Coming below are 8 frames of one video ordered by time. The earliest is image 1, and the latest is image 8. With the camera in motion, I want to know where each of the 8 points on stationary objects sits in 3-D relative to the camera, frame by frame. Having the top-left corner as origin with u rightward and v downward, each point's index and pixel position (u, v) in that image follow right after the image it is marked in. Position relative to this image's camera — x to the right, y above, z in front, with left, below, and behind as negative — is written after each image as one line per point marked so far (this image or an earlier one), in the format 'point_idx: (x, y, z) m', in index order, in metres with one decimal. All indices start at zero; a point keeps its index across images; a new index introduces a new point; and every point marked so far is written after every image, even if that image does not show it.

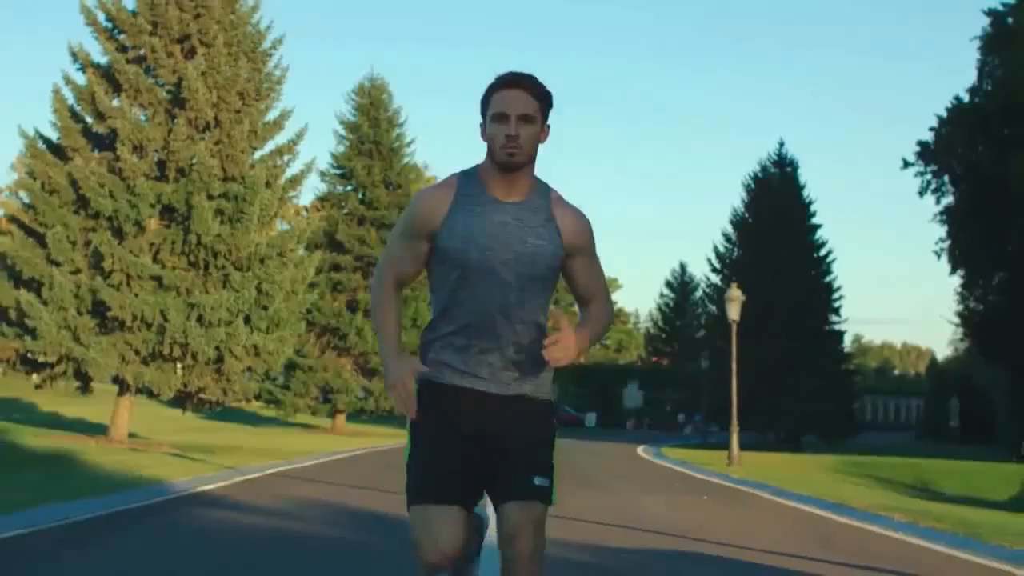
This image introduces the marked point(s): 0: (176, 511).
0: (-3.6, -2.4, +15.3) m
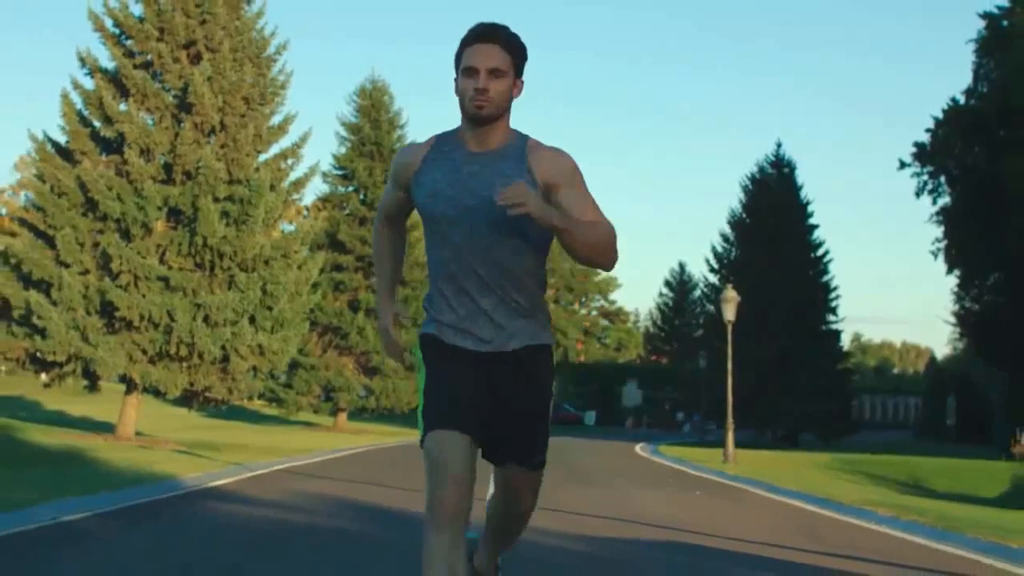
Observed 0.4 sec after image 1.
0: (-3.6, -2.5, +15.9) m
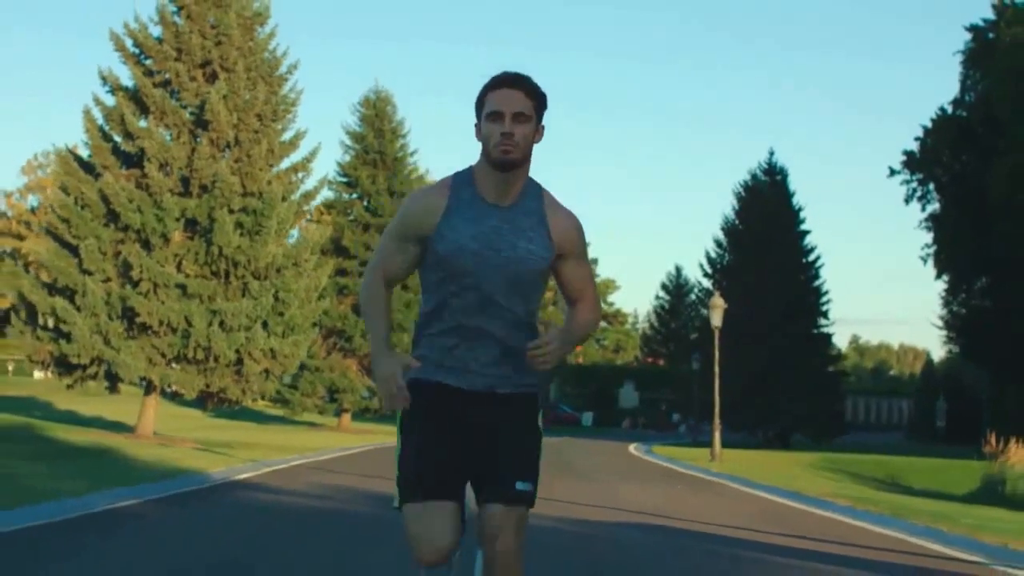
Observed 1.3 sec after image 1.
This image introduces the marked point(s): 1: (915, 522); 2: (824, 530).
0: (-3.7, -2.6, +17.7) m
1: (+4.5, -2.6, +15.5) m
2: (+3.4, -2.6, +15.1) m
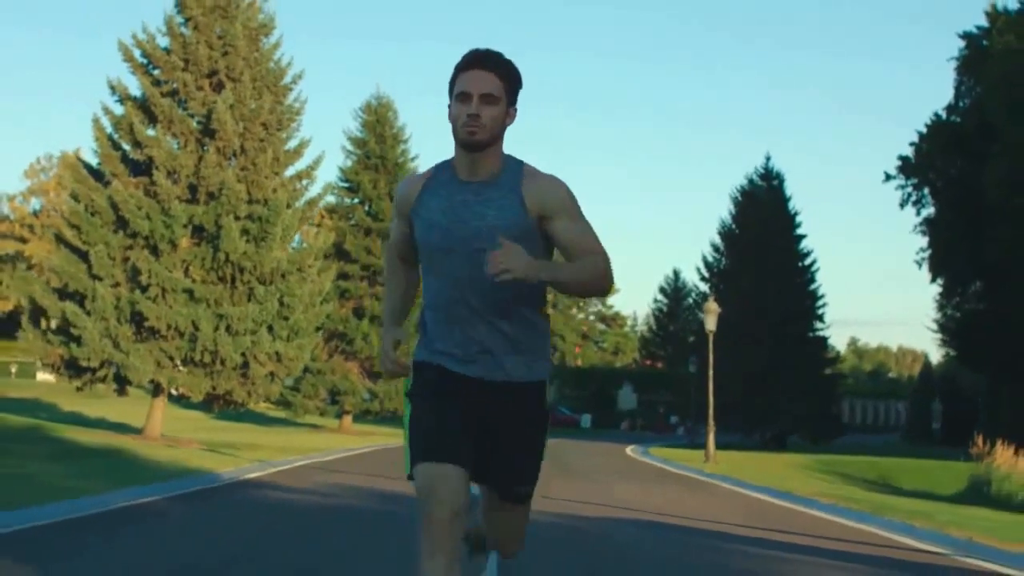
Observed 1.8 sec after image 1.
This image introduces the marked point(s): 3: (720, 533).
0: (-3.7, -2.7, +18.5) m
1: (+4.5, -2.7, +16.3) m
2: (+3.4, -2.7, +15.9) m
3: (+2.2, -2.6, +14.8) m
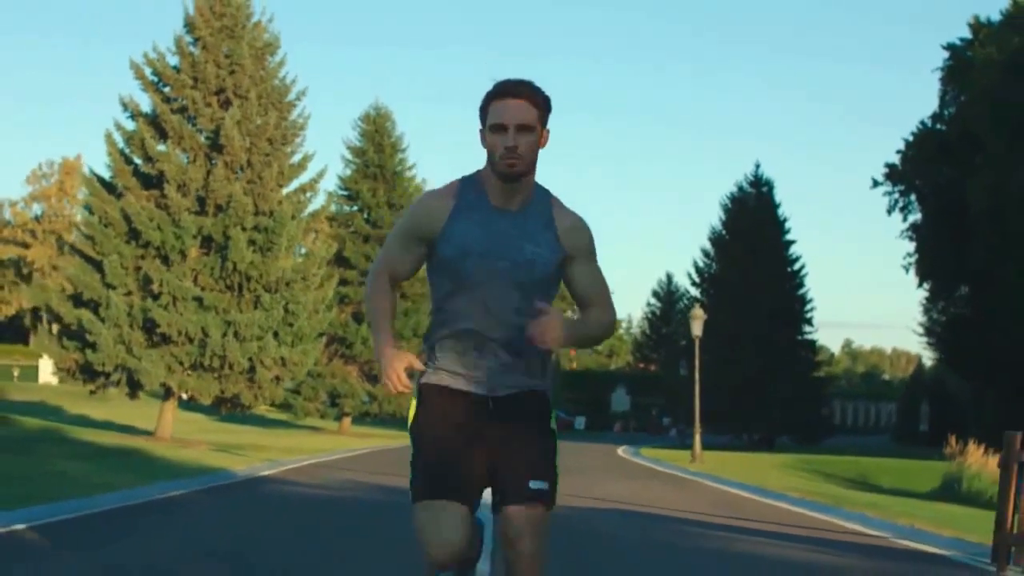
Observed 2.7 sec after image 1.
0: (-3.8, -2.9, +20.1) m
1: (+4.4, -2.9, +17.9) m
2: (+3.3, -2.9, +17.5) m
3: (+2.2, -2.8, +16.4) m
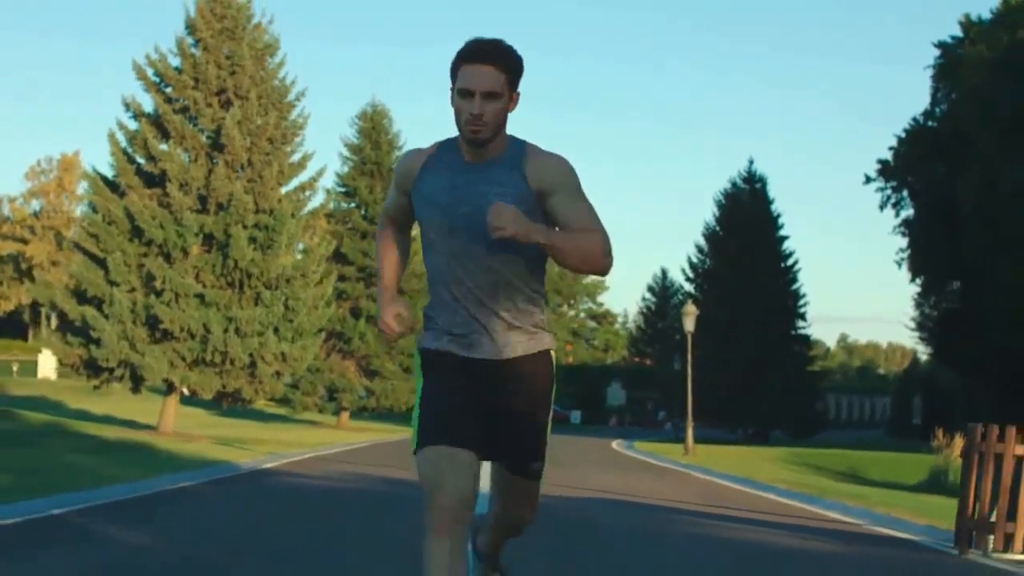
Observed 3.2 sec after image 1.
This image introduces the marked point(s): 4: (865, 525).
0: (-3.8, -2.9, +20.8) m
1: (+4.4, -2.9, +18.6) m
2: (+3.2, -2.9, +18.2) m
3: (+2.1, -2.8, +17.1) m
4: (+3.9, -2.6, +15.0) m
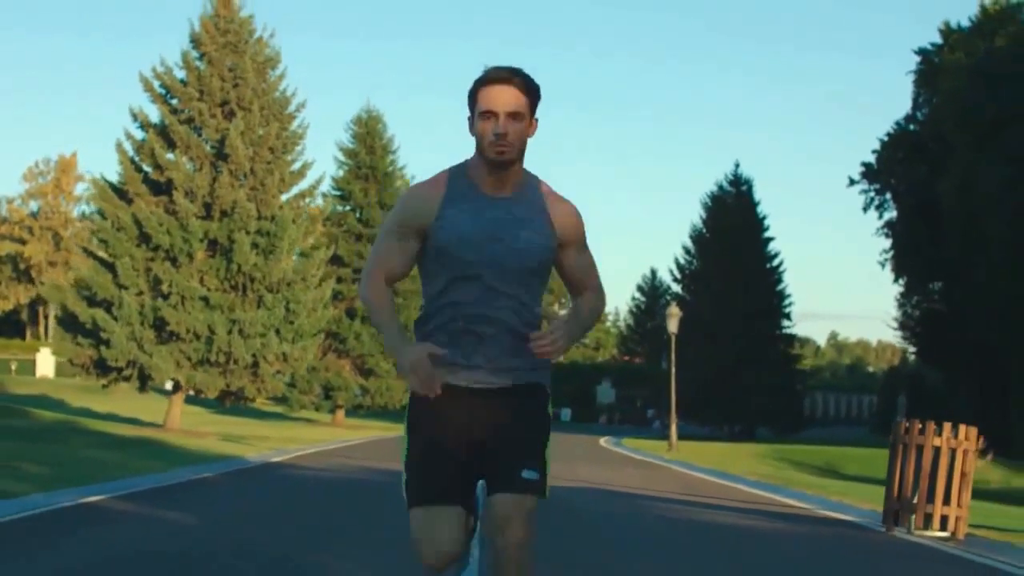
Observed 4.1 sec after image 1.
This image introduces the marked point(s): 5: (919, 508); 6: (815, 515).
0: (-4.0, -3.0, +22.4) m
1: (+4.2, -3.0, +20.3) m
2: (+3.1, -3.0, +19.9) m
3: (+2.0, -2.9, +18.8) m
4: (+3.8, -2.7, +16.6) m
5: (+4.3, -2.3, +14.7) m
6: (+3.6, -2.7, +16.5) m
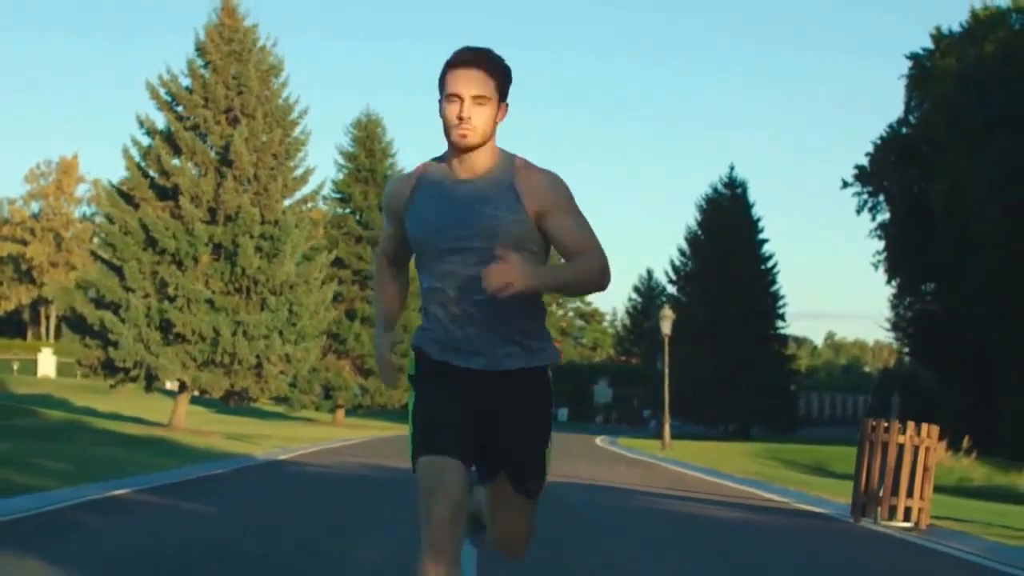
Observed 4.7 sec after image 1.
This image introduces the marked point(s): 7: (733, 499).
0: (-4.0, -3.1, +23.4) m
1: (+4.2, -3.1, +21.3) m
2: (+3.1, -3.1, +20.9) m
3: (+1.9, -3.0, +19.8) m
4: (+3.7, -2.8, +17.6) m
5: (+4.3, -2.4, +15.7) m
6: (+3.5, -2.8, +17.4) m
7: (+2.9, -2.8, +18.4) m
